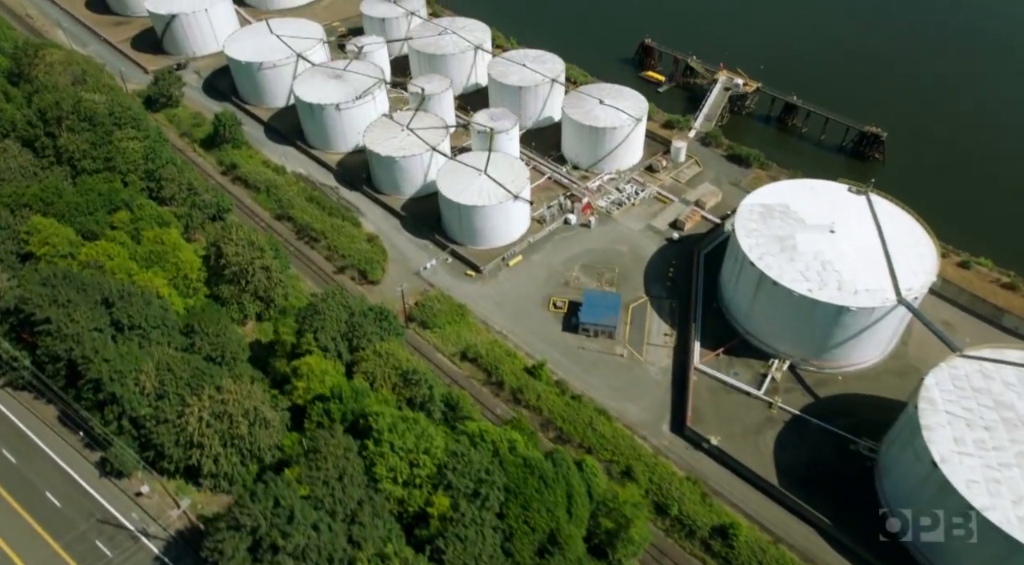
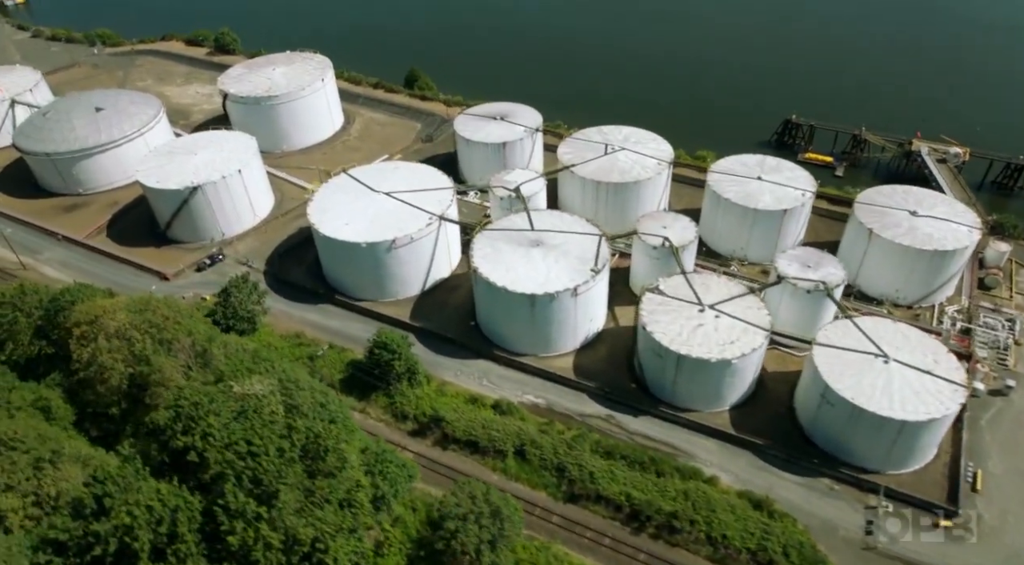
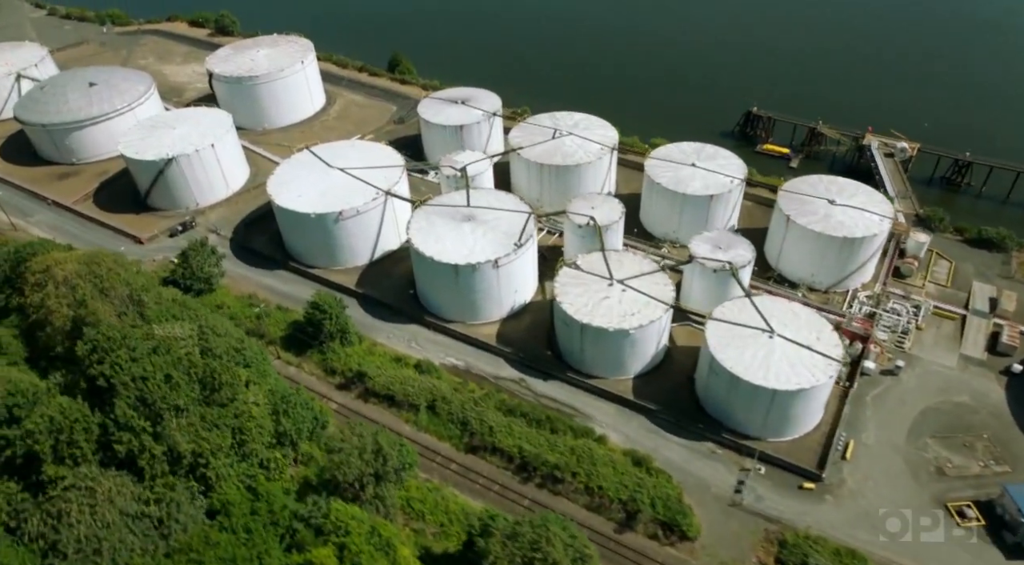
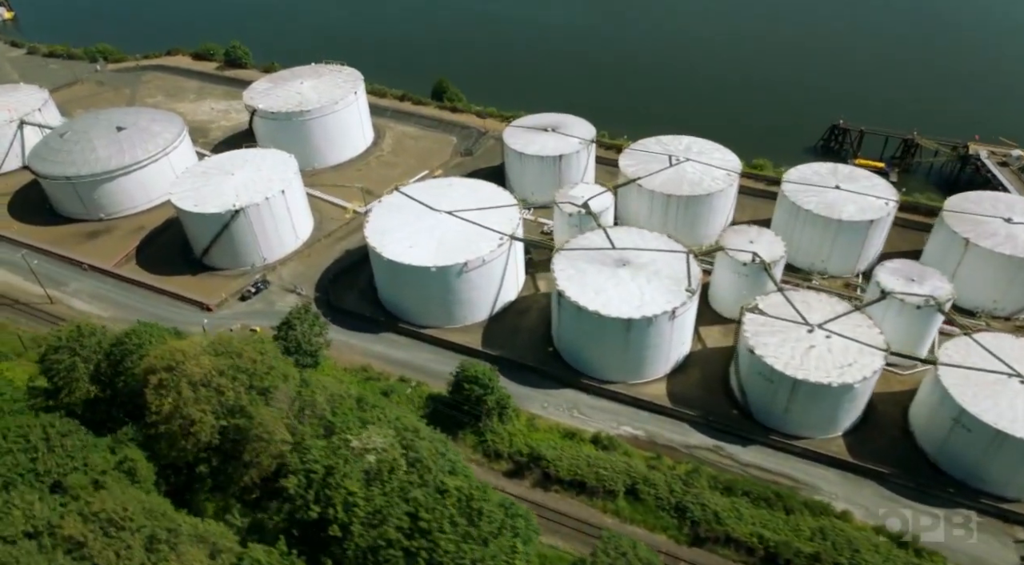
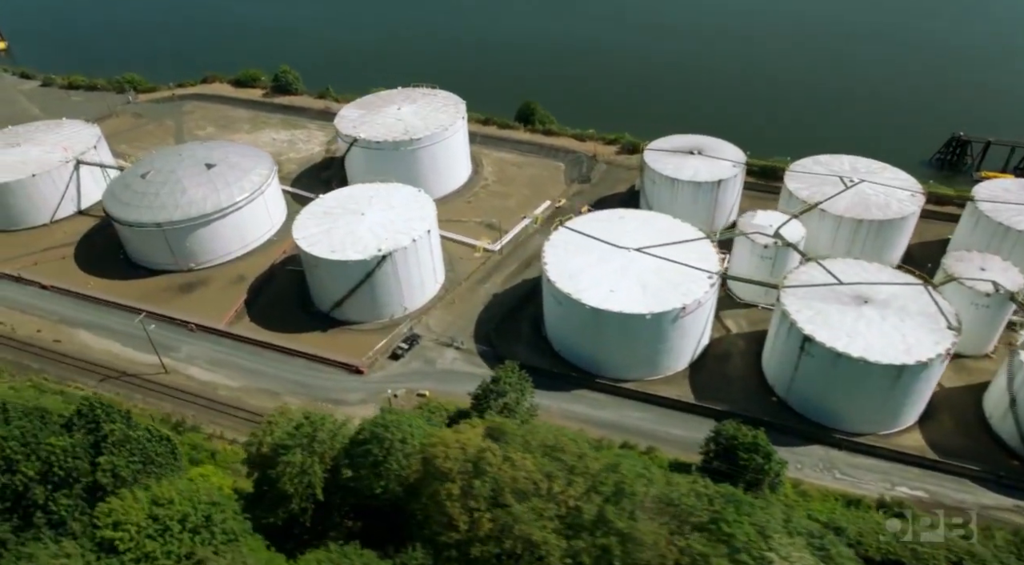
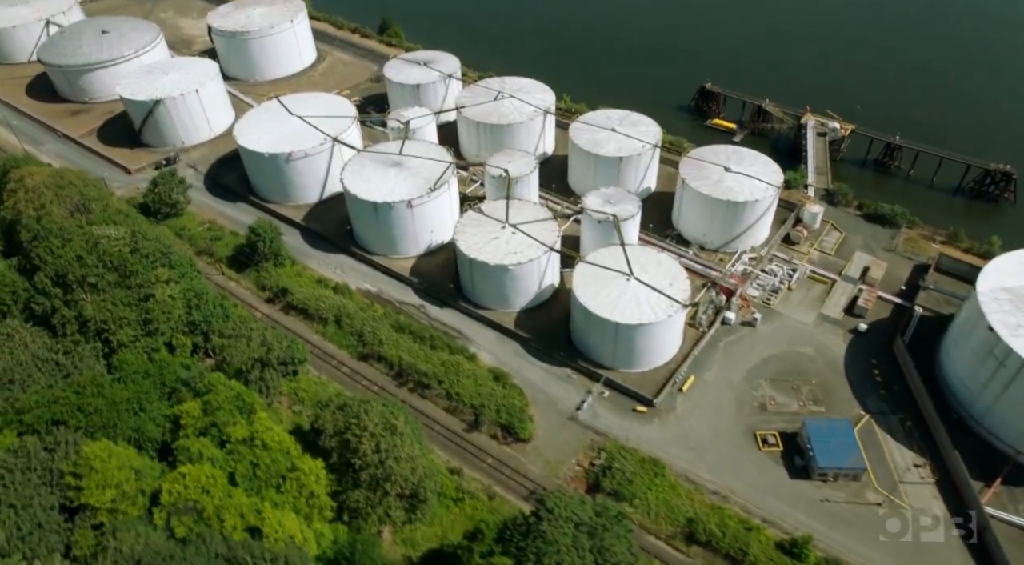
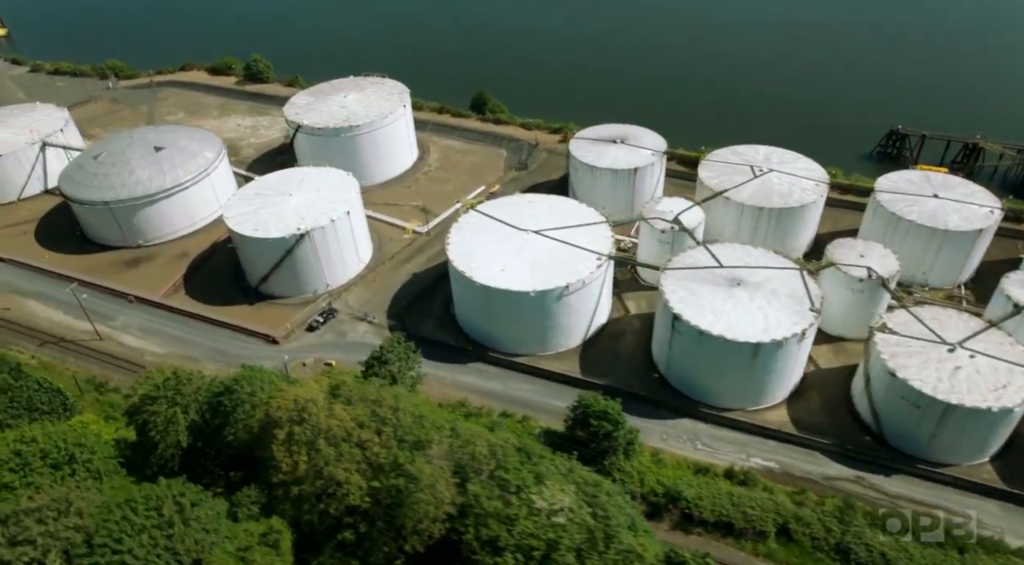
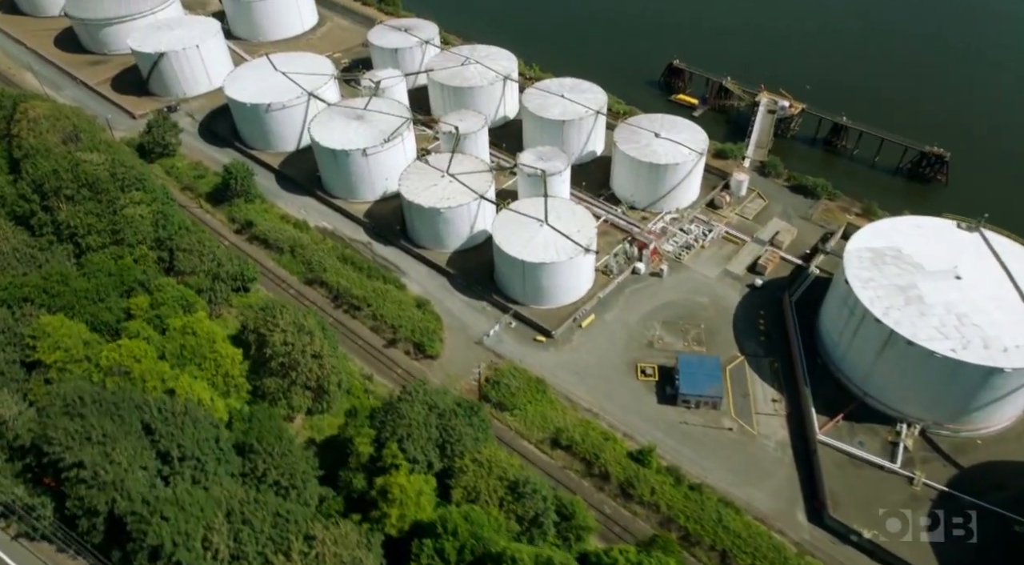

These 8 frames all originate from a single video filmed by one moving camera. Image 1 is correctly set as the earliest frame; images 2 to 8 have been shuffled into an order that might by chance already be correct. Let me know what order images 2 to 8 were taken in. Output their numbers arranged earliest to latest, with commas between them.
8, 6, 3, 2, 4, 7, 5
